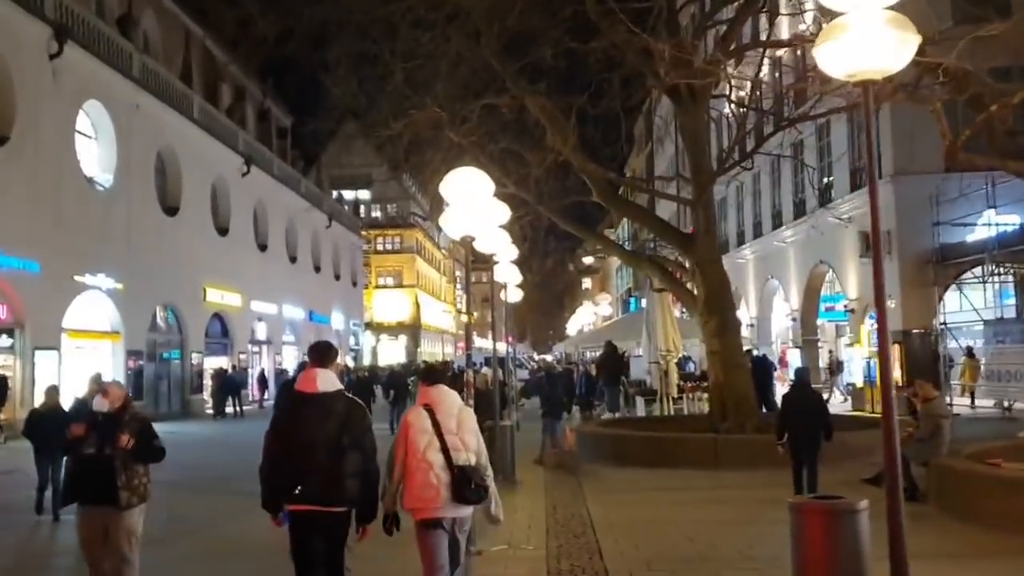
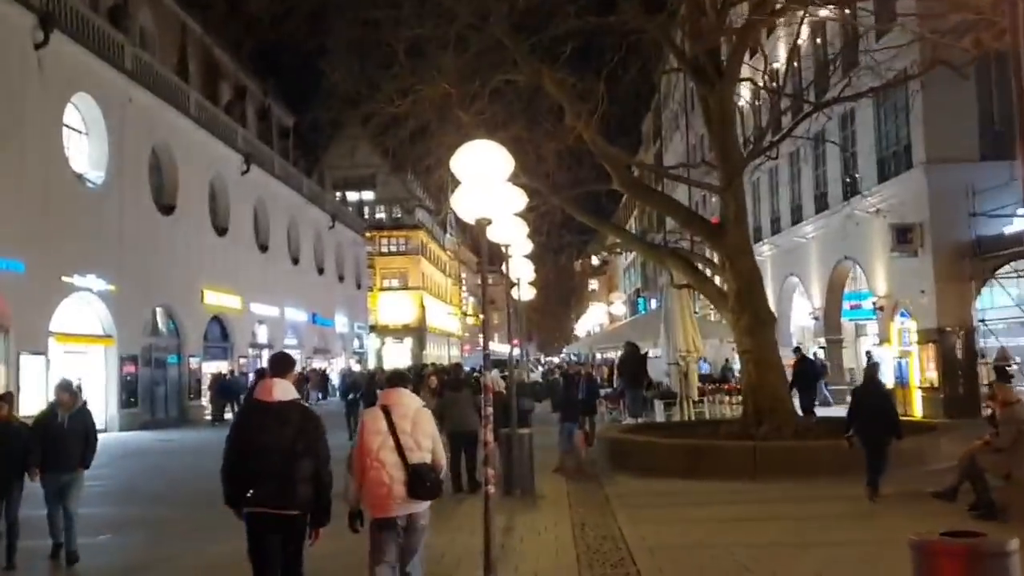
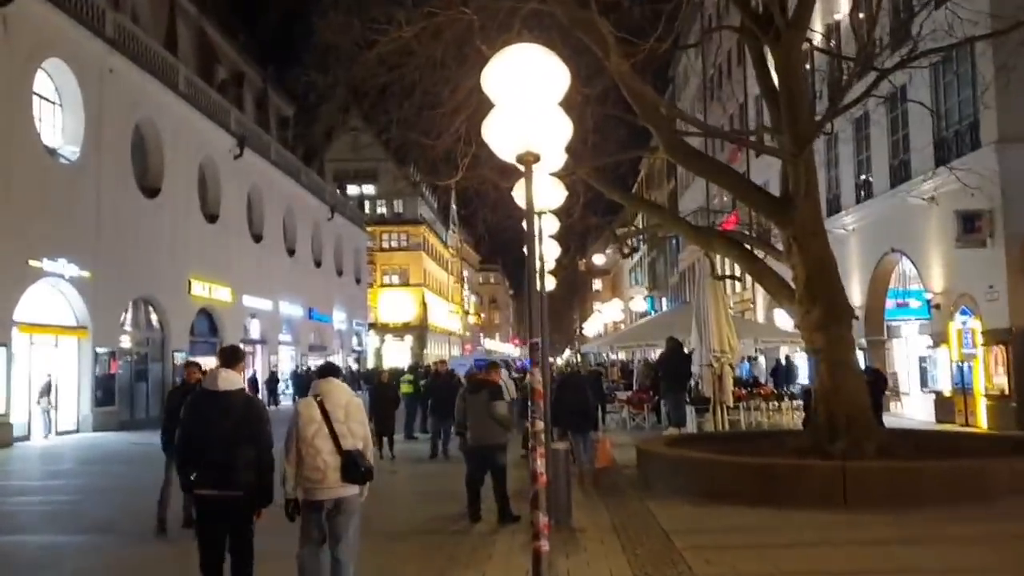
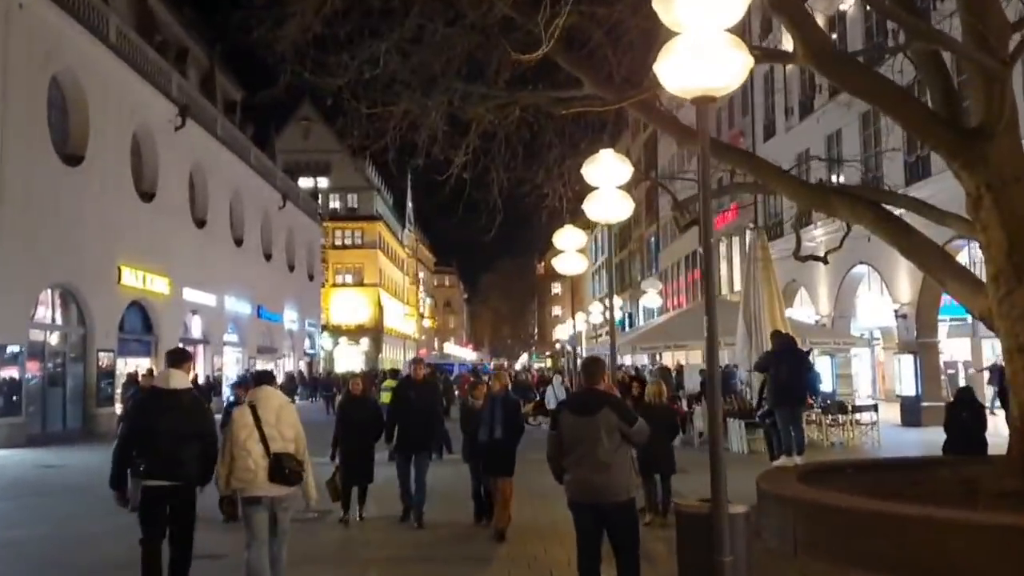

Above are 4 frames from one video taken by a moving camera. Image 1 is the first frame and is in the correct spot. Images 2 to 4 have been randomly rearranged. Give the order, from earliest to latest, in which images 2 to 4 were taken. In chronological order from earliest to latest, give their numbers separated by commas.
2, 3, 4
